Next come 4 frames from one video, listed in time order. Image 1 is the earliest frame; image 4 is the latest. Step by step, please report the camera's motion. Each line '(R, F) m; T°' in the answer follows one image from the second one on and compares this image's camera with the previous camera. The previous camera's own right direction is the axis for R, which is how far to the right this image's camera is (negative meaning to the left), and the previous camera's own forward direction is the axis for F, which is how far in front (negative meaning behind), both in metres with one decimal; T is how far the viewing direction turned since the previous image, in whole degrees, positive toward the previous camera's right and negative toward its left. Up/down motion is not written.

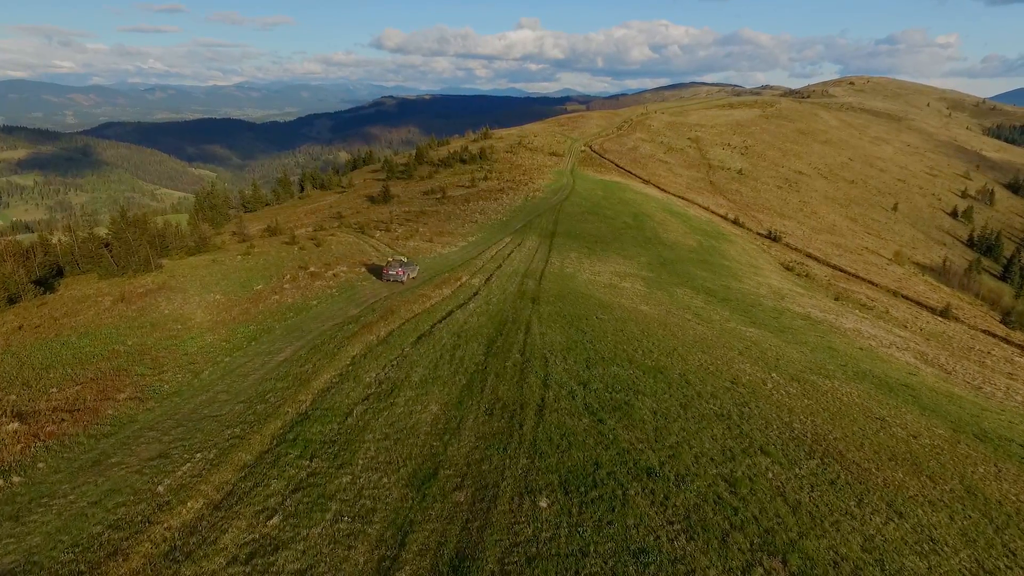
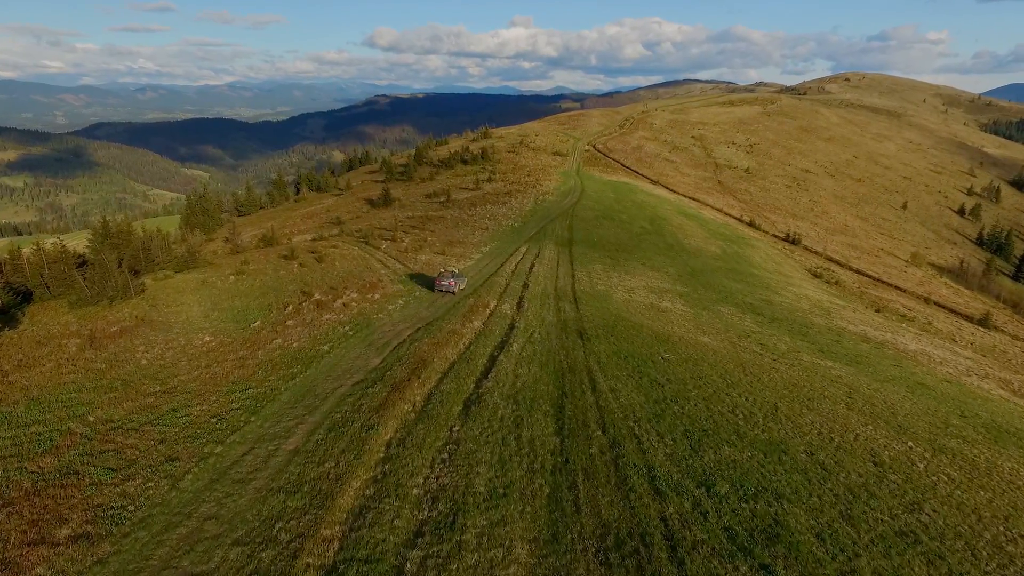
(-1.8, +4.0) m; 0°
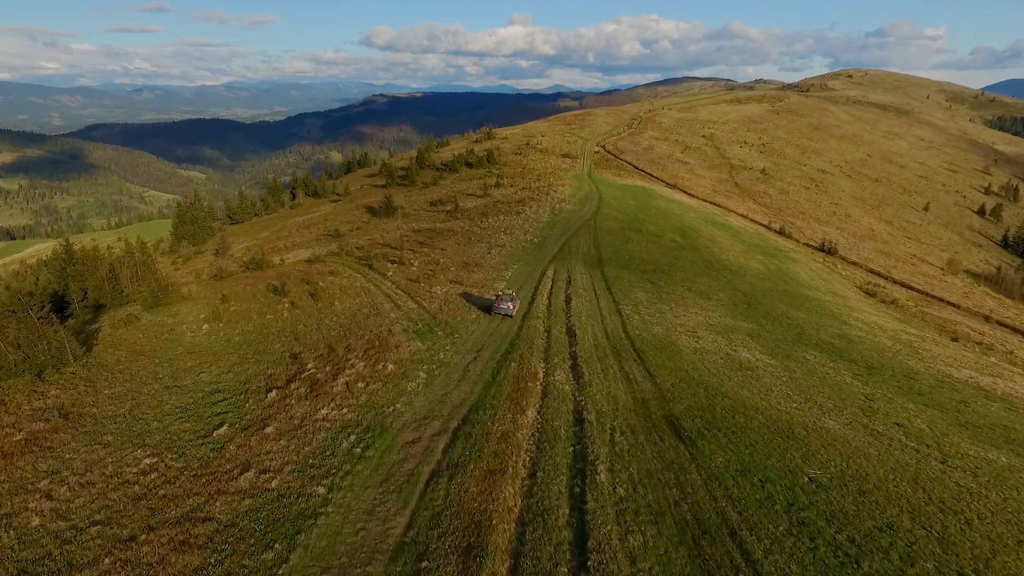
(-1.9, +6.5) m; 0°
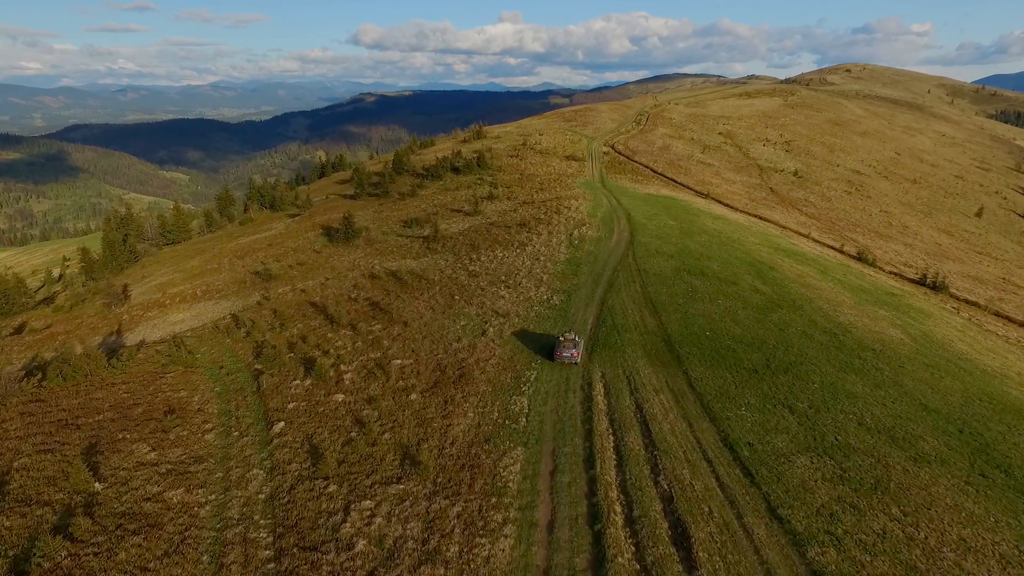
(-0.9, +20.6) m; +1°
